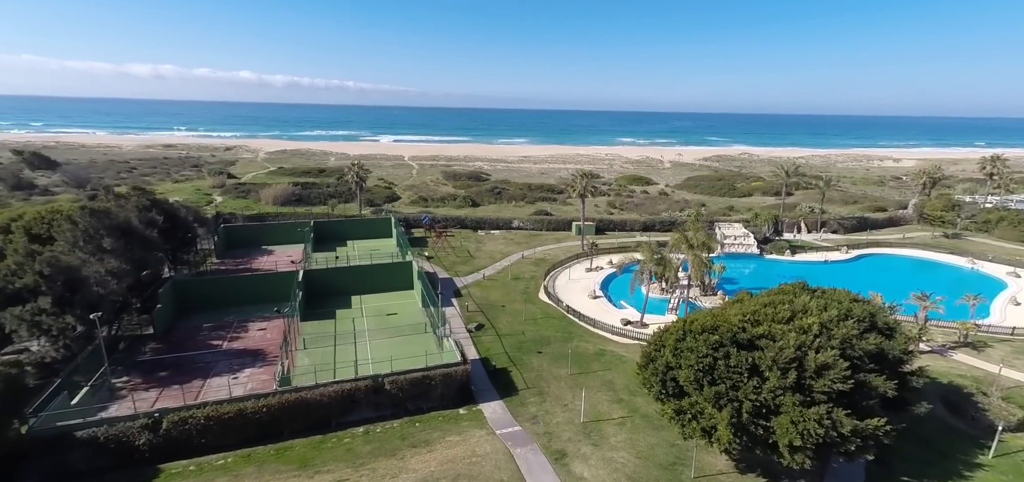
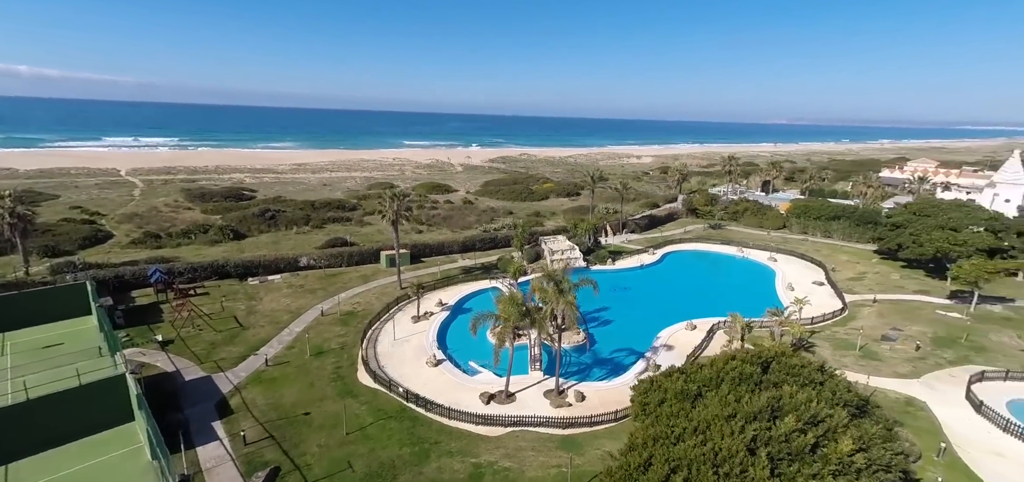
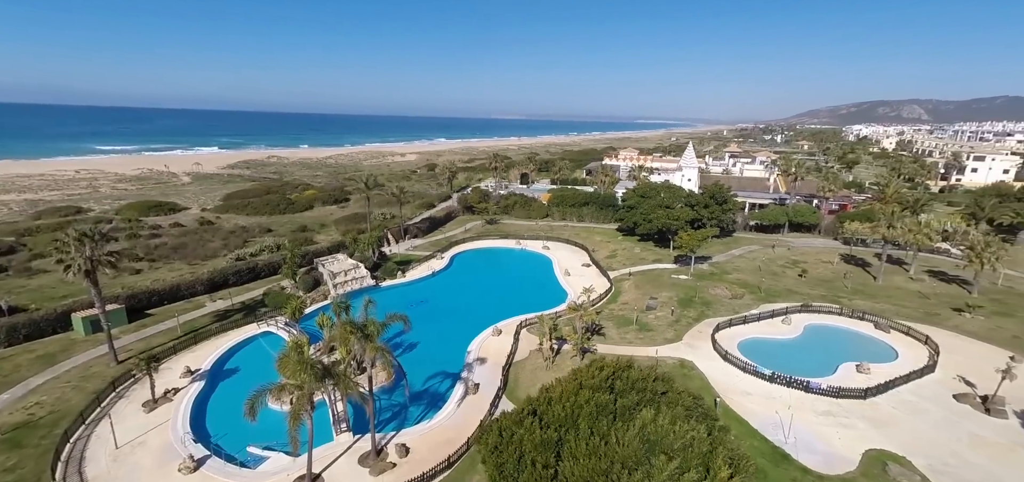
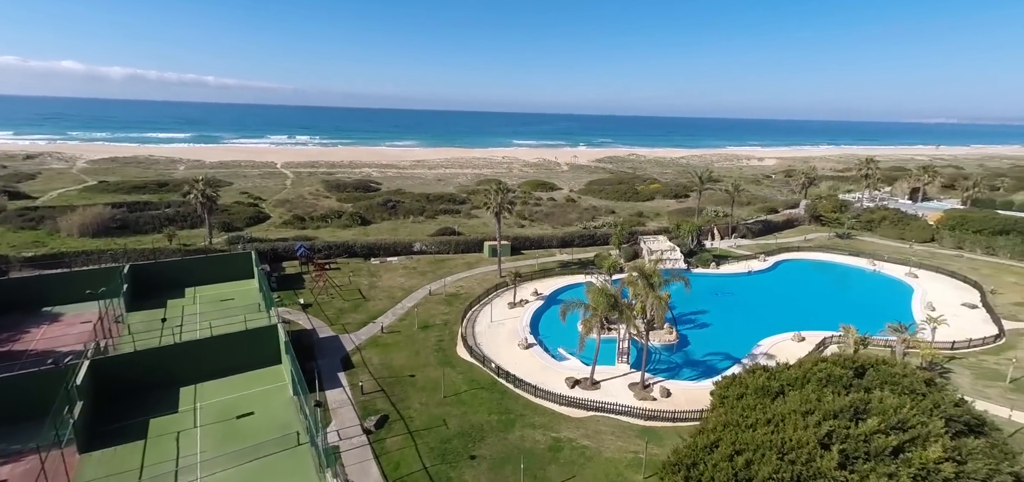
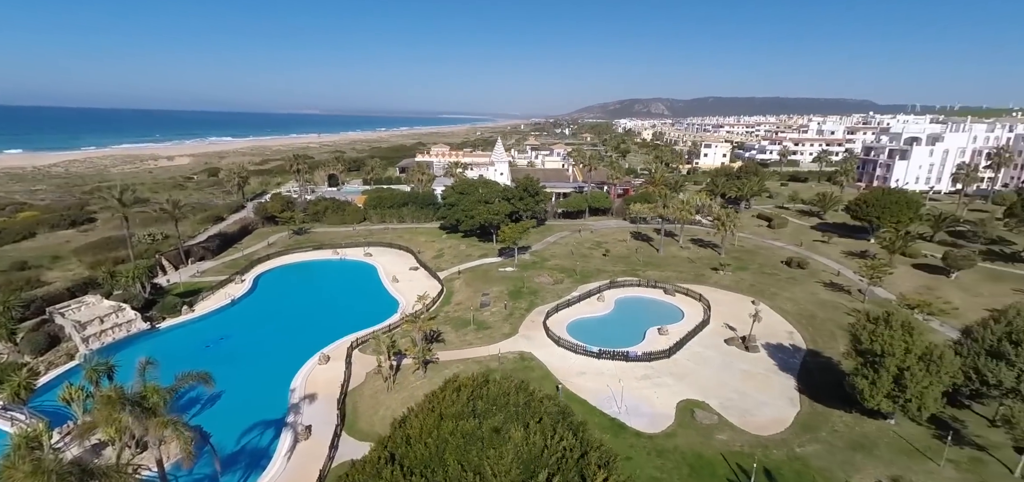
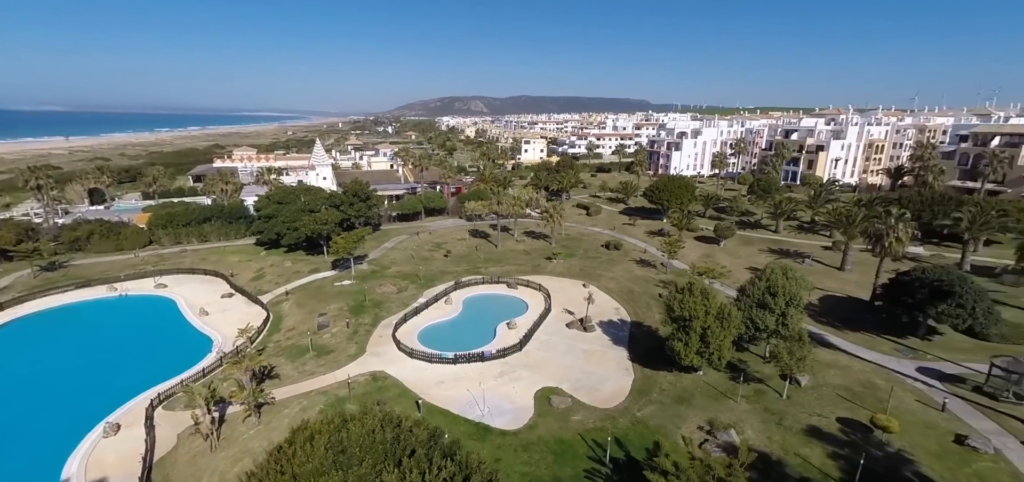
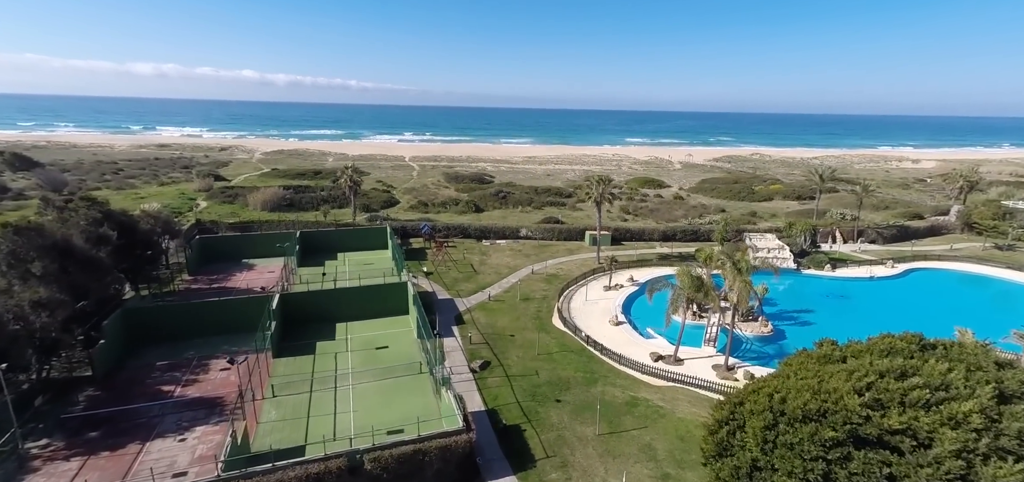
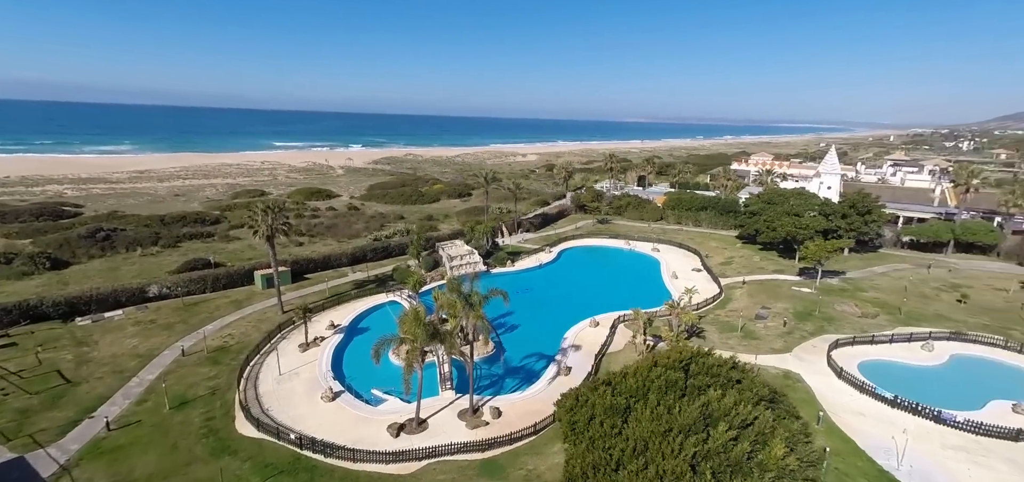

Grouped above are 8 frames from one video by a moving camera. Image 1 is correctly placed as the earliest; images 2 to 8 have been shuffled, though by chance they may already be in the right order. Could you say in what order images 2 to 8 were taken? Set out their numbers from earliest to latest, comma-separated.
7, 4, 2, 8, 3, 5, 6
